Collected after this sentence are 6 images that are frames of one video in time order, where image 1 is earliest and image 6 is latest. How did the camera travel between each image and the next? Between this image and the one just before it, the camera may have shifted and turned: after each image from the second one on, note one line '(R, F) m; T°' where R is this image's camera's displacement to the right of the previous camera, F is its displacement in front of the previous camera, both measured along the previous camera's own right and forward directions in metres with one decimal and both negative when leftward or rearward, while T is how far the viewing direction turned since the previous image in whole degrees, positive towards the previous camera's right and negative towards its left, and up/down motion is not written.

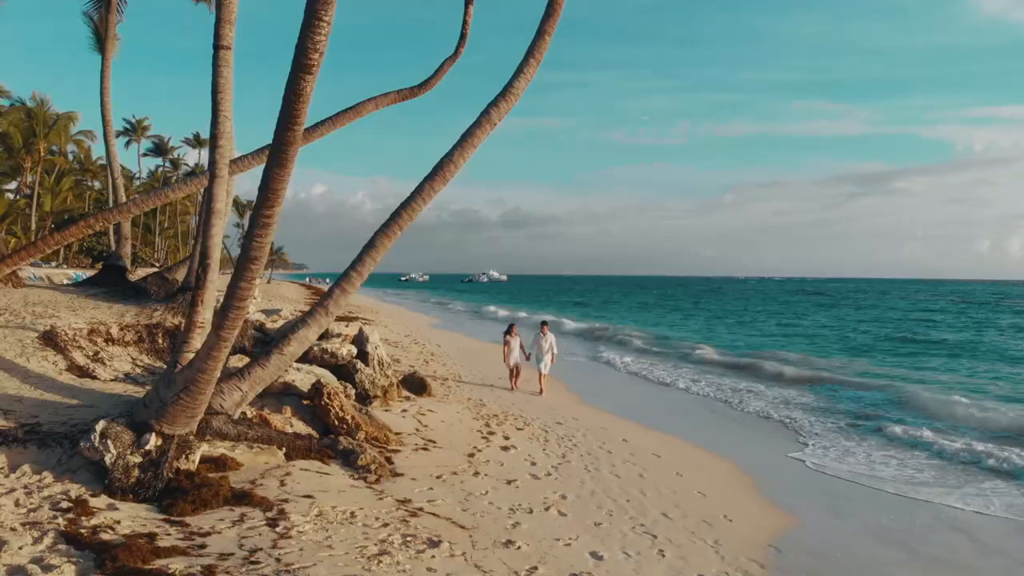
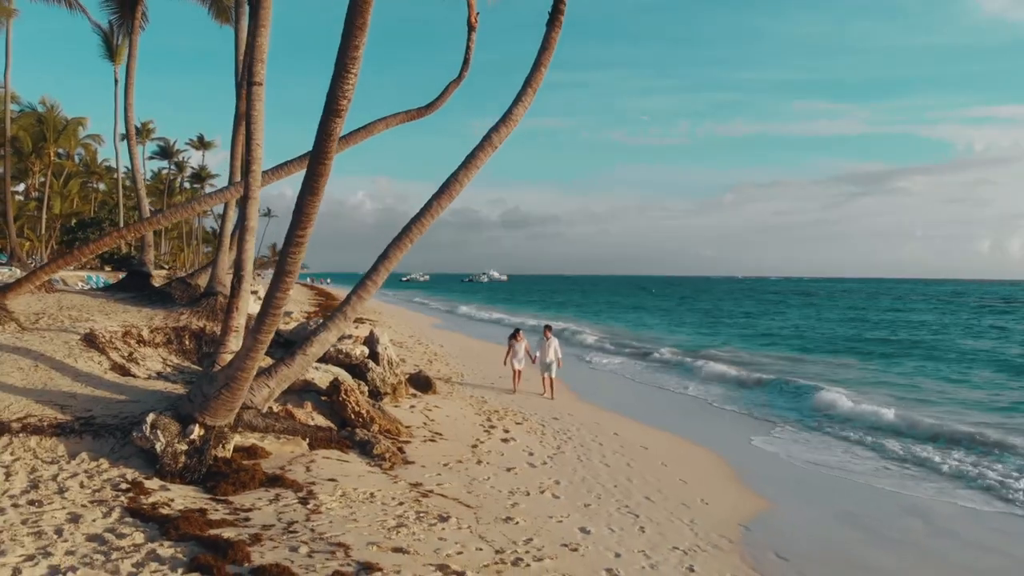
(0.0, -0.7) m; 0°
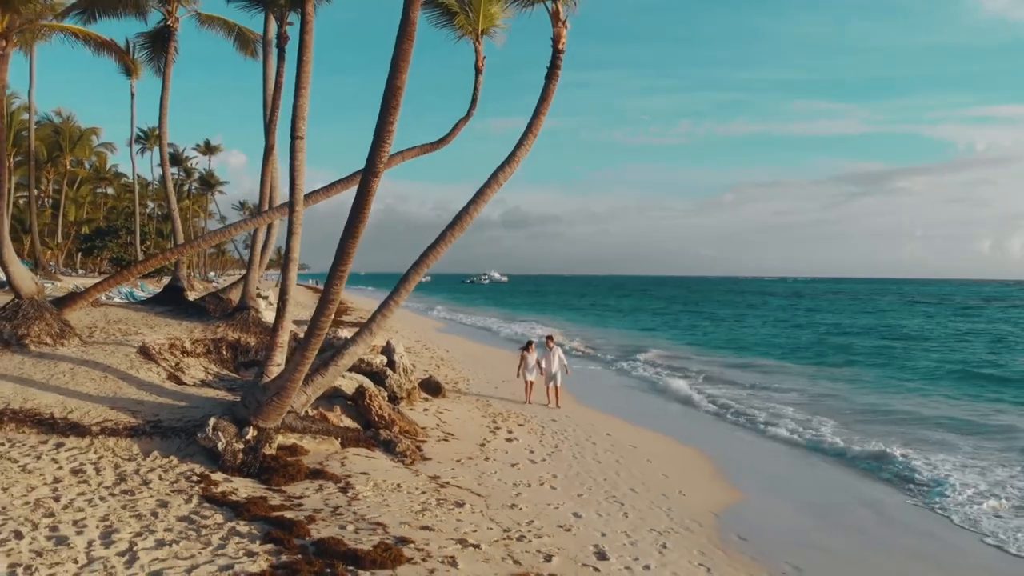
(0.0, -1.1) m; 0°
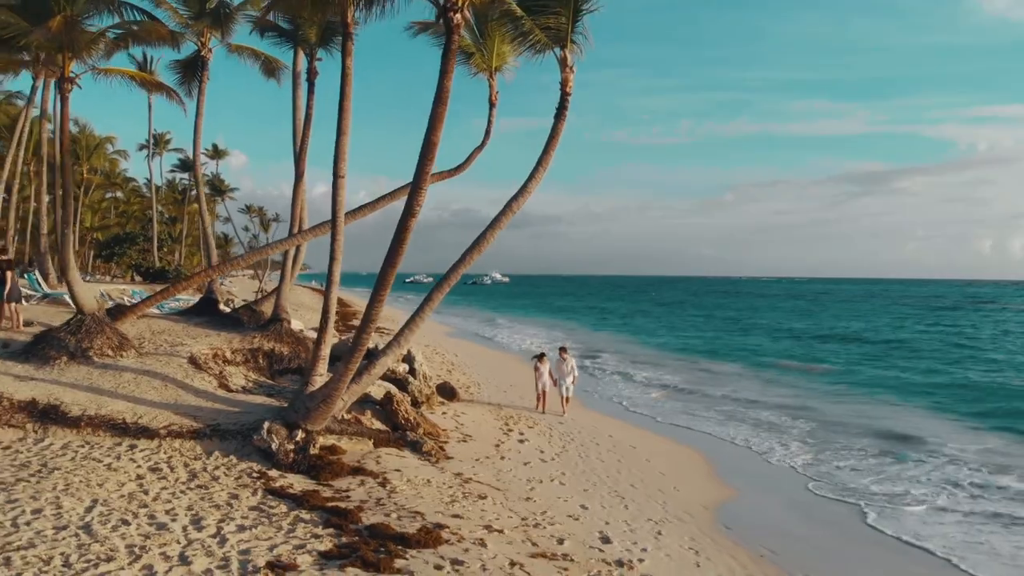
(-0.2, -1.0) m; 0°
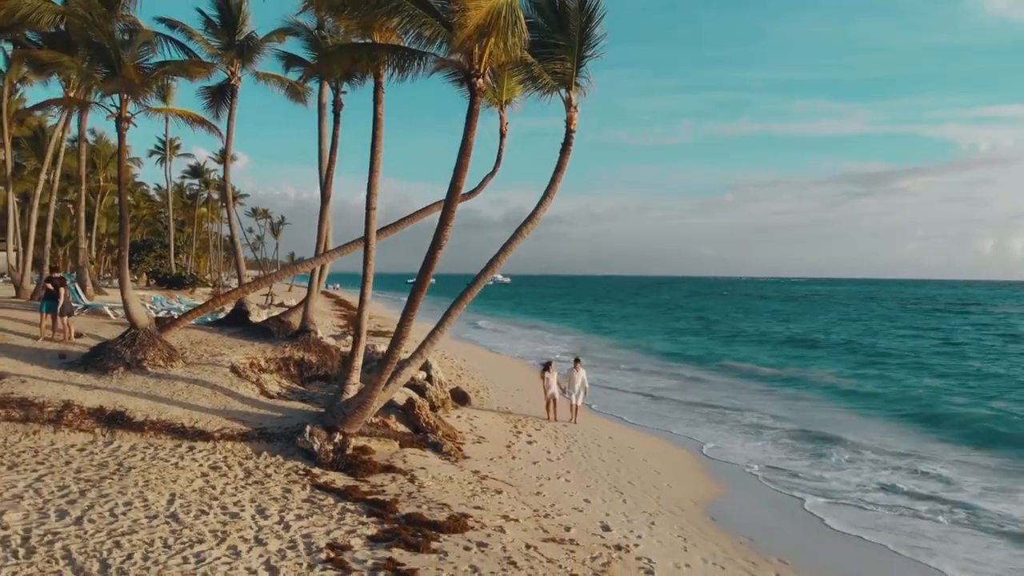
(-0.2, -1.1) m; 0°
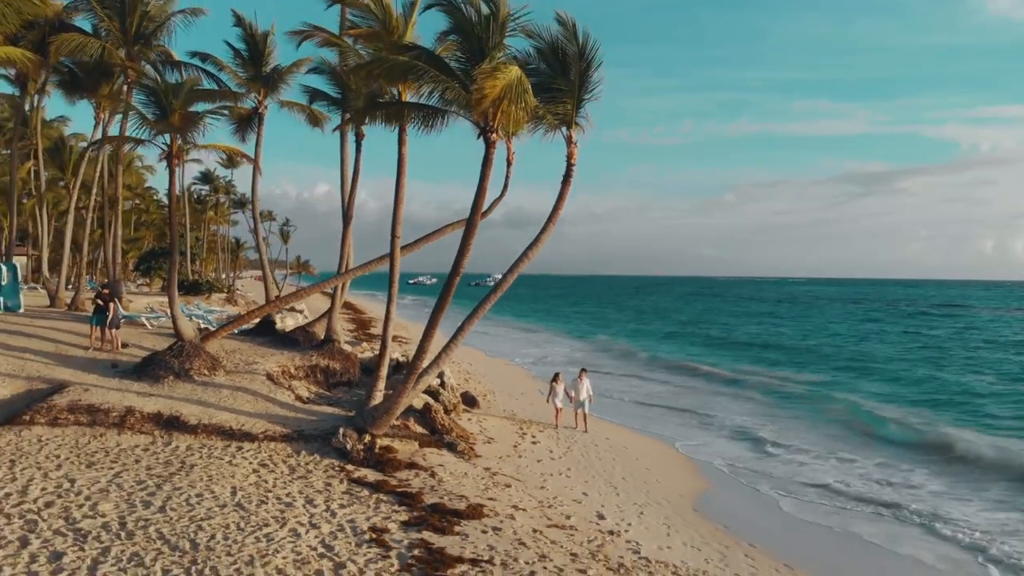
(-0.1, -1.3) m; 0°
